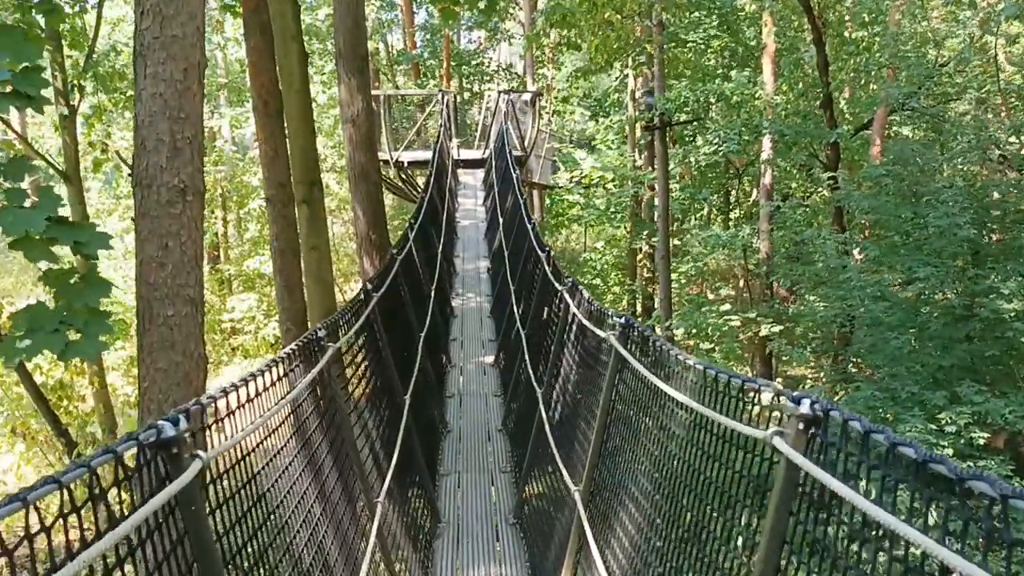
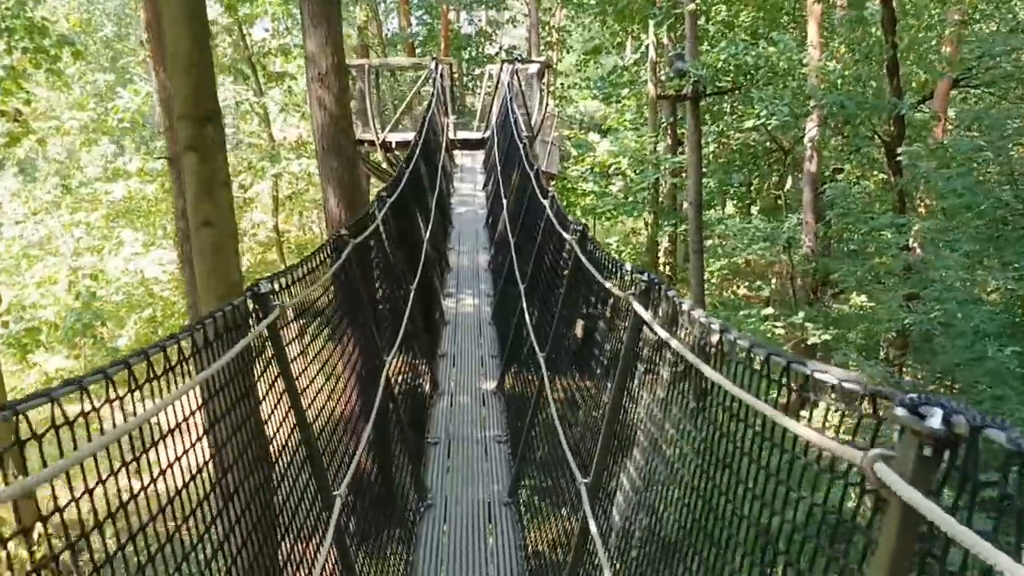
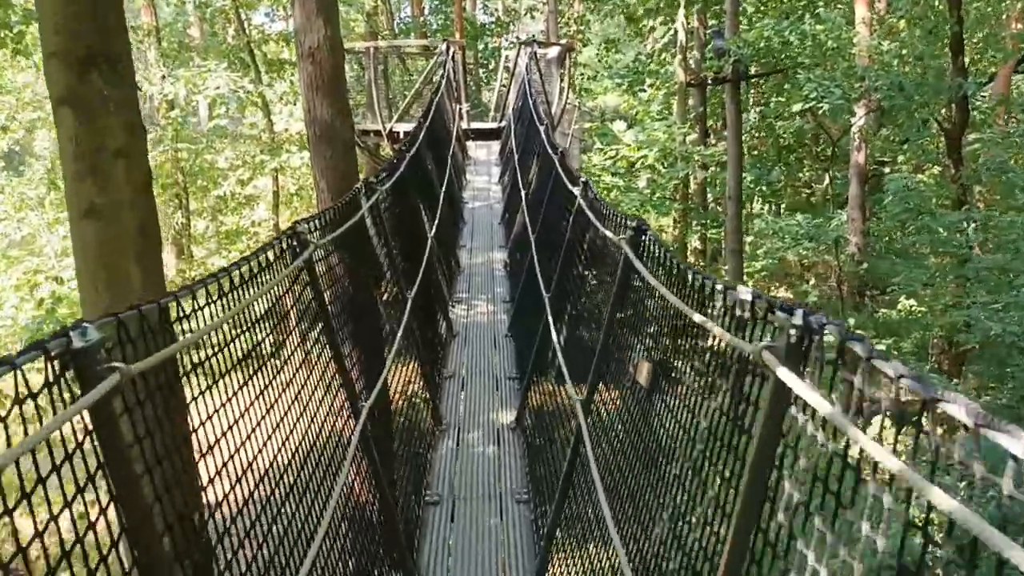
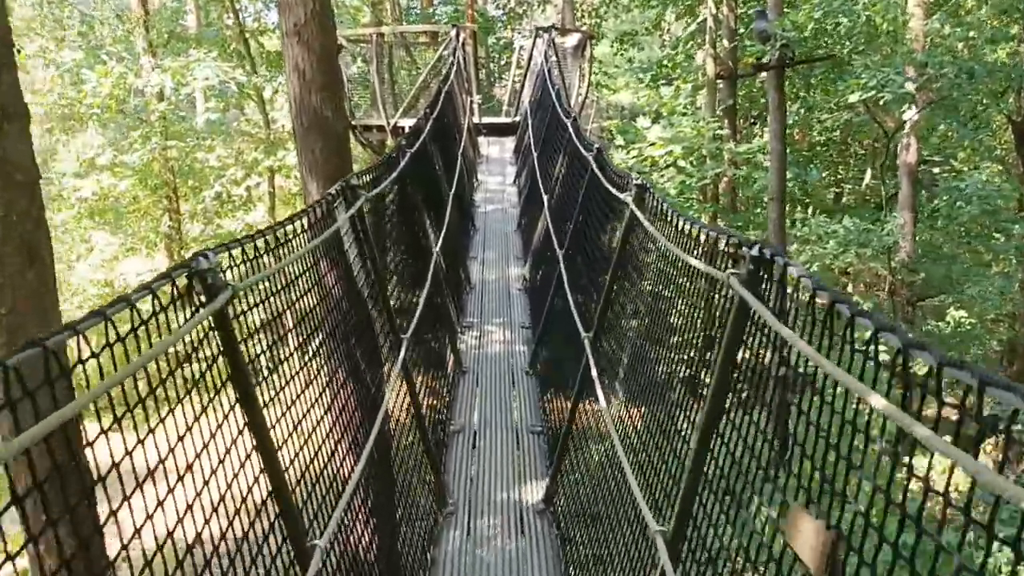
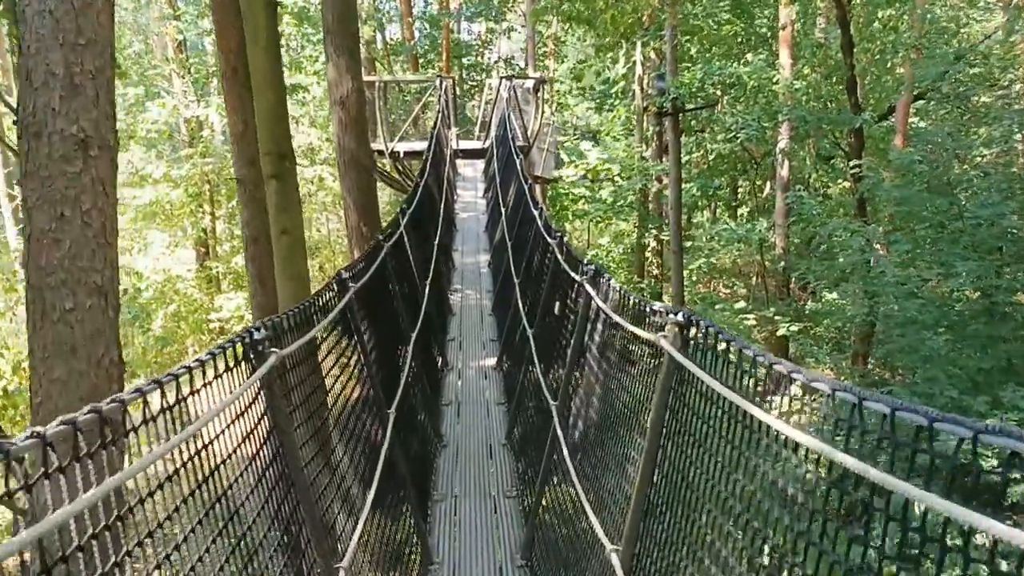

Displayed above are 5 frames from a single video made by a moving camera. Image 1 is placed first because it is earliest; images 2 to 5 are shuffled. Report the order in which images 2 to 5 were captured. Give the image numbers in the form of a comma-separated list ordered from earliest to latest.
5, 2, 3, 4
